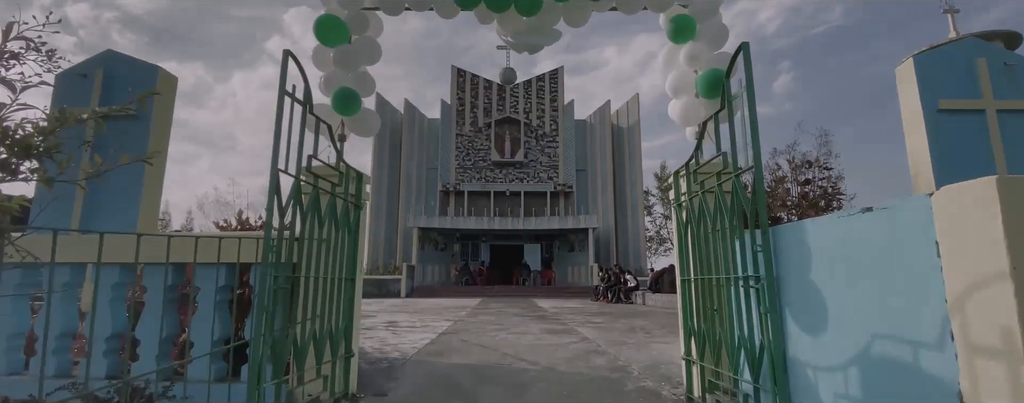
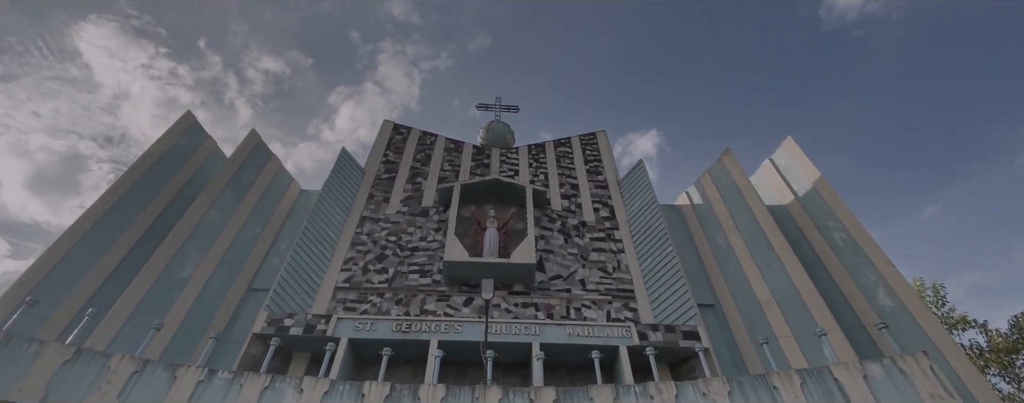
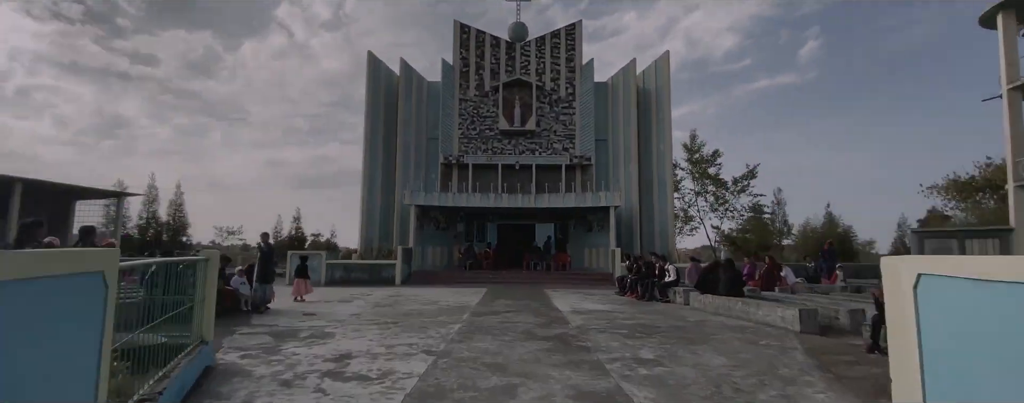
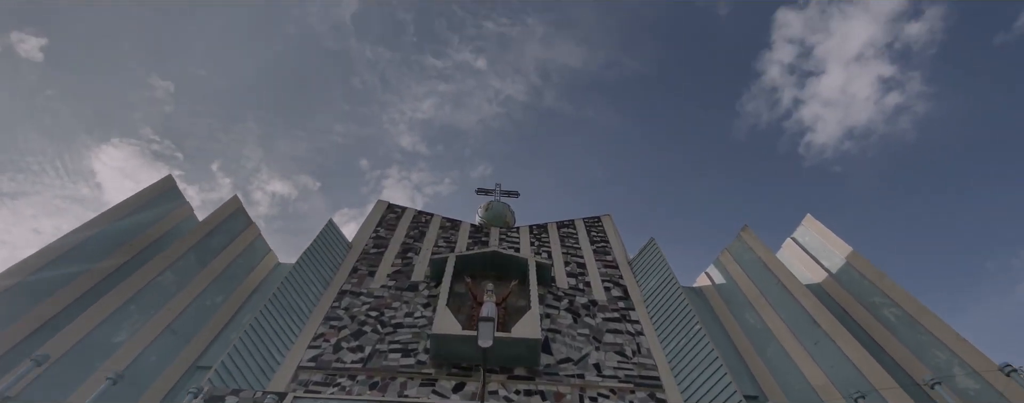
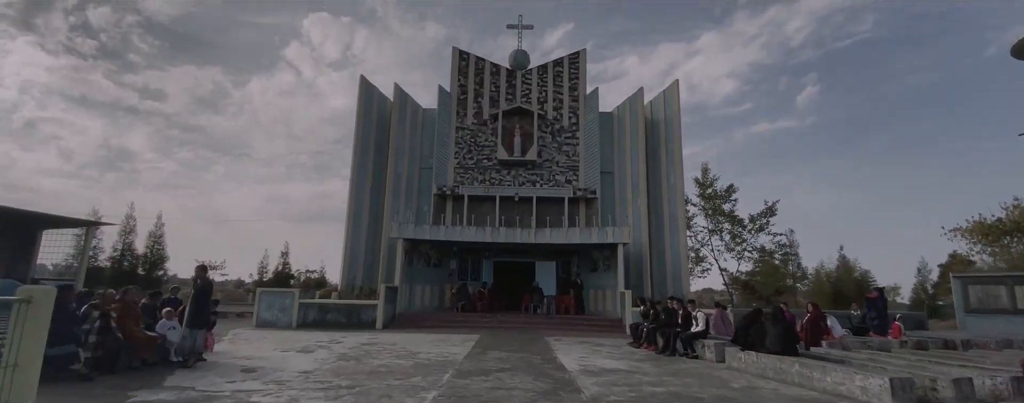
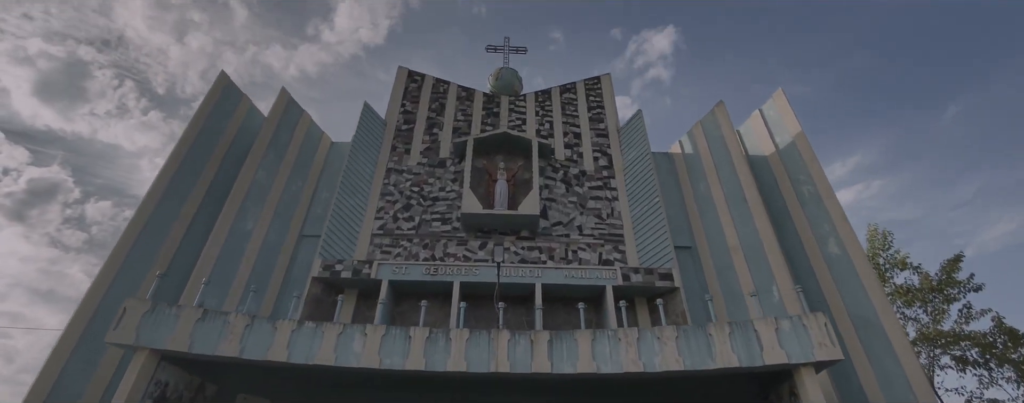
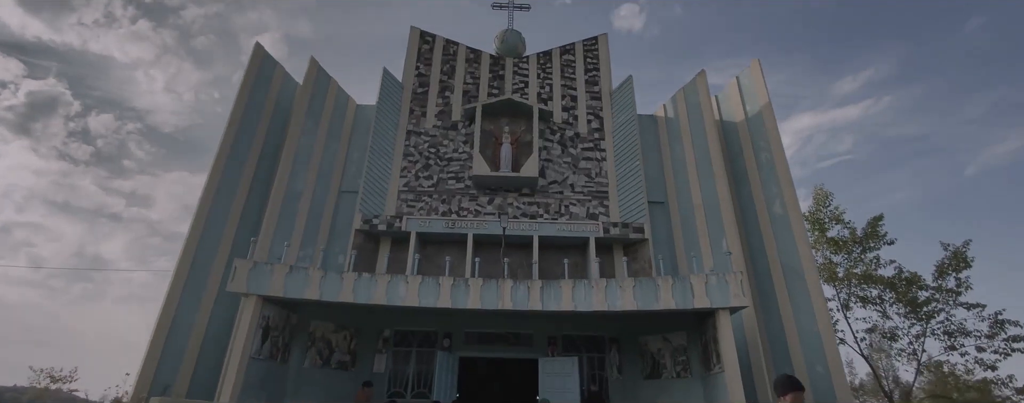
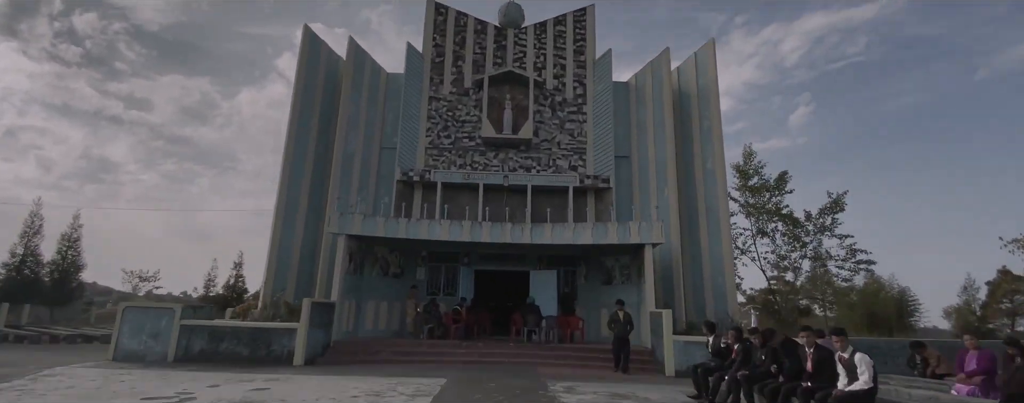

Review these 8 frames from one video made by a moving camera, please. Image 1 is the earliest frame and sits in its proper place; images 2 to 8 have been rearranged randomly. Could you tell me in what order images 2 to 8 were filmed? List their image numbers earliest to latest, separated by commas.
3, 5, 8, 7, 6, 2, 4
